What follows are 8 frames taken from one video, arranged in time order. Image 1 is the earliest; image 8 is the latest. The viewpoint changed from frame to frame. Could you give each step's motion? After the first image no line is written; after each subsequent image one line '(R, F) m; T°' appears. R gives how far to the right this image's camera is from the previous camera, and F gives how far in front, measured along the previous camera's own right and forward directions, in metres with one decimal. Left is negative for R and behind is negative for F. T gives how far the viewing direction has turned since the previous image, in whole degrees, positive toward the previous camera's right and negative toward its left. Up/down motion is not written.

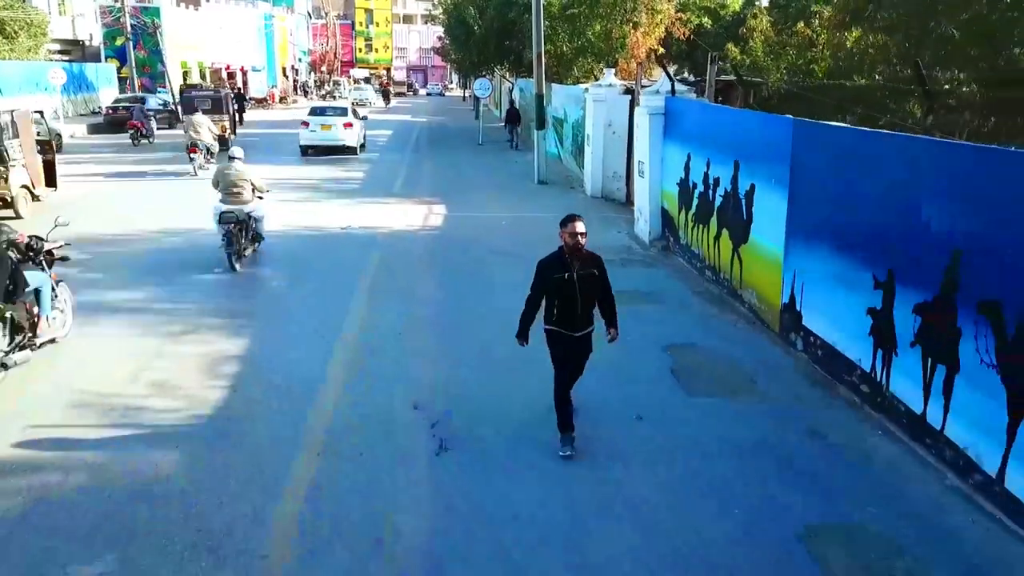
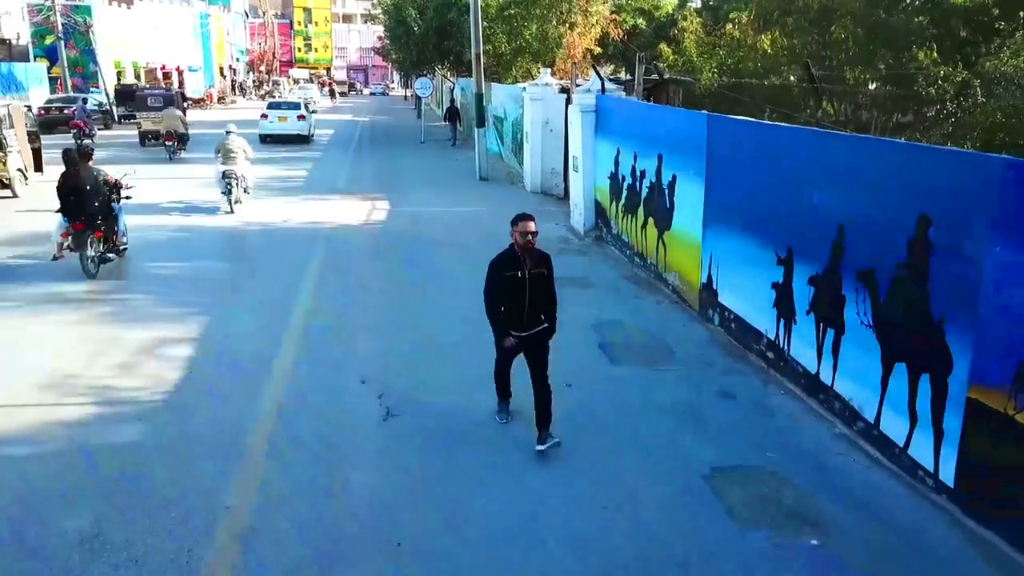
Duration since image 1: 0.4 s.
(+0.1, -0.6) m; +4°
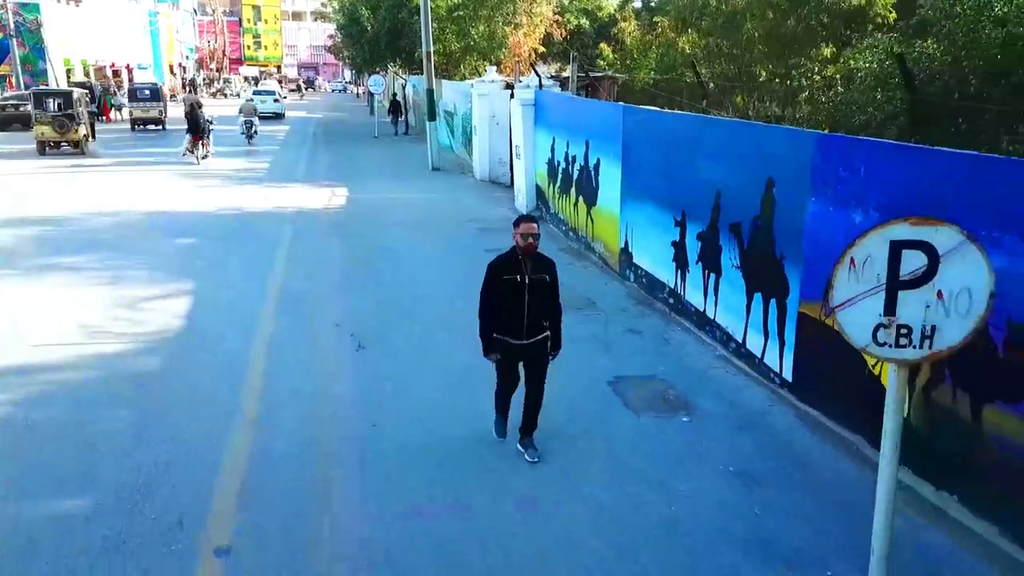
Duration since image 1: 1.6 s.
(+0.1, -1.5) m; +3°
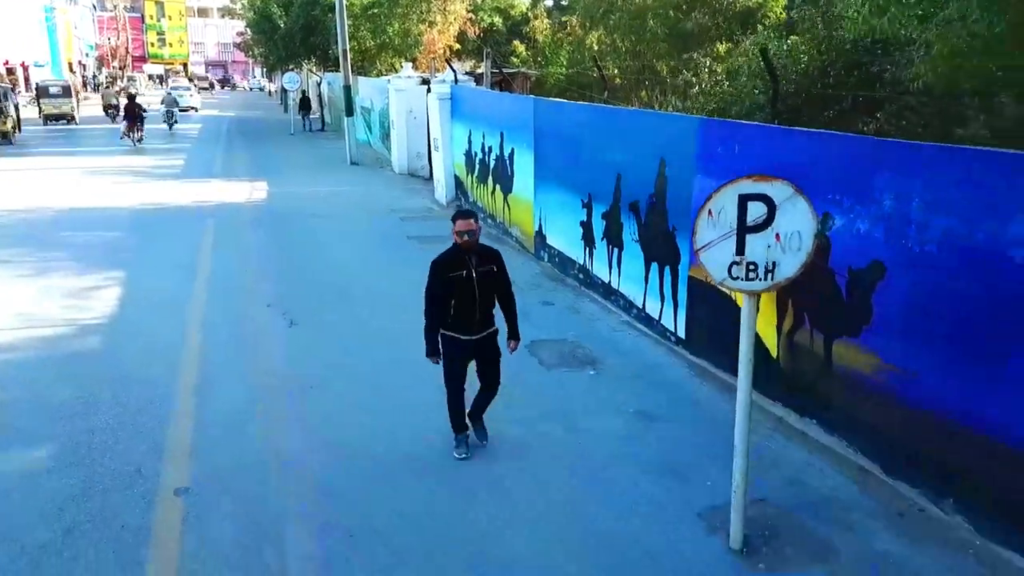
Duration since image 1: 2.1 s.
(0.0, -0.6) m; +6°
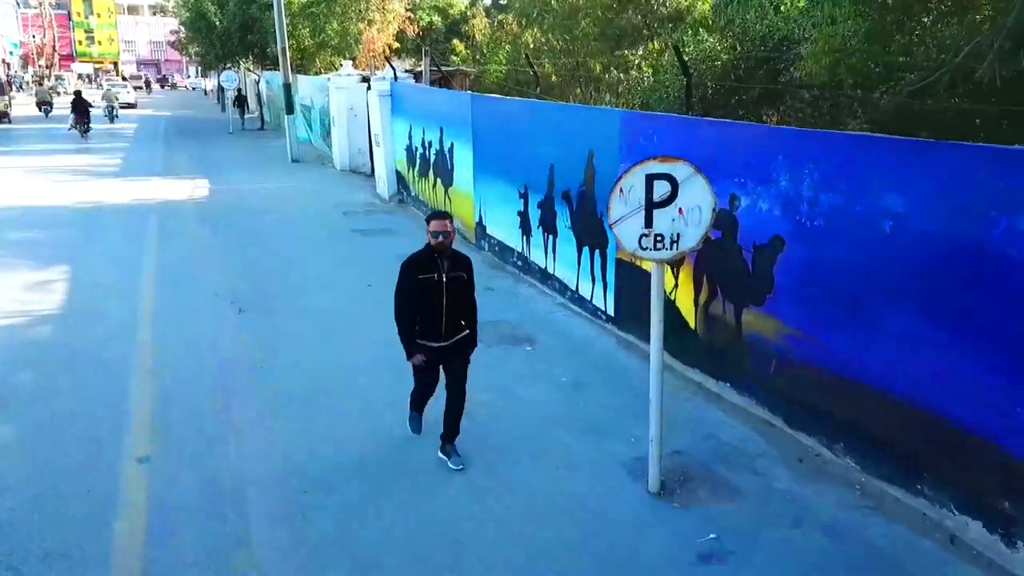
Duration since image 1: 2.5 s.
(0.0, -0.5) m; +4°
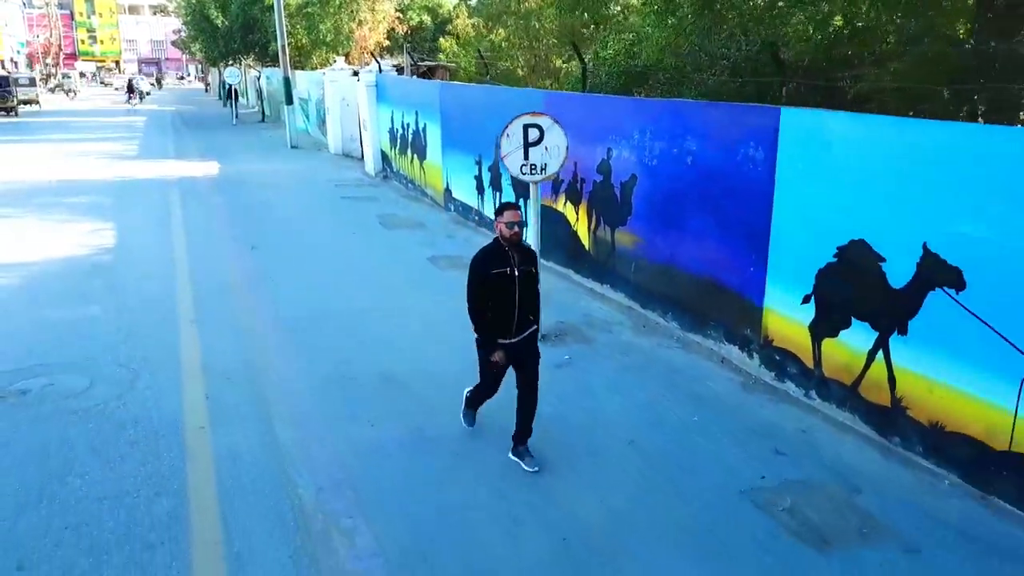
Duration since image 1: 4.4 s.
(+0.6, -2.4) m; 0°
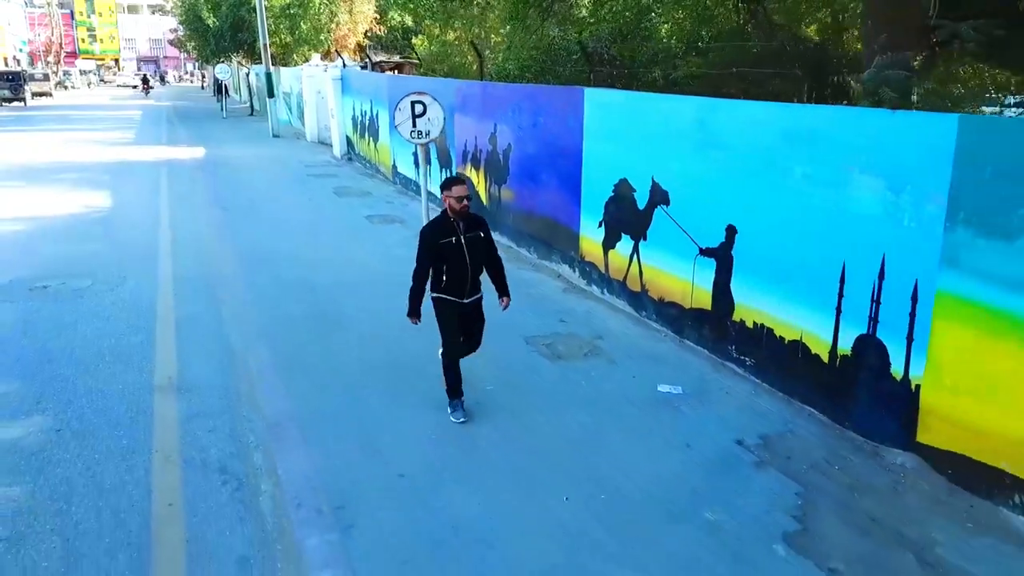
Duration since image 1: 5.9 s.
(+1.3, -2.4) m; 0°
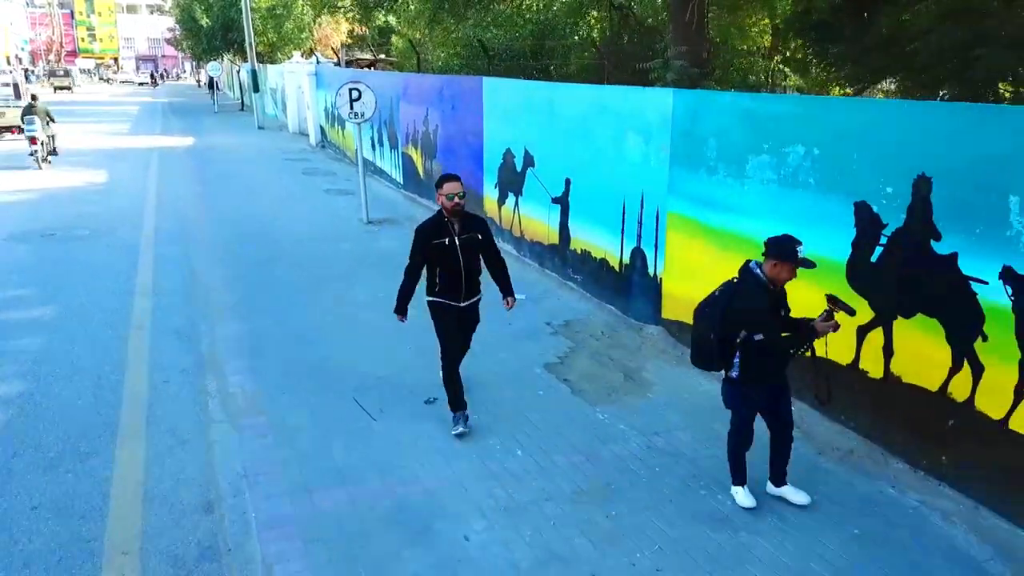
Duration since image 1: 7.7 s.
(+1.1, -2.1) m; 0°
